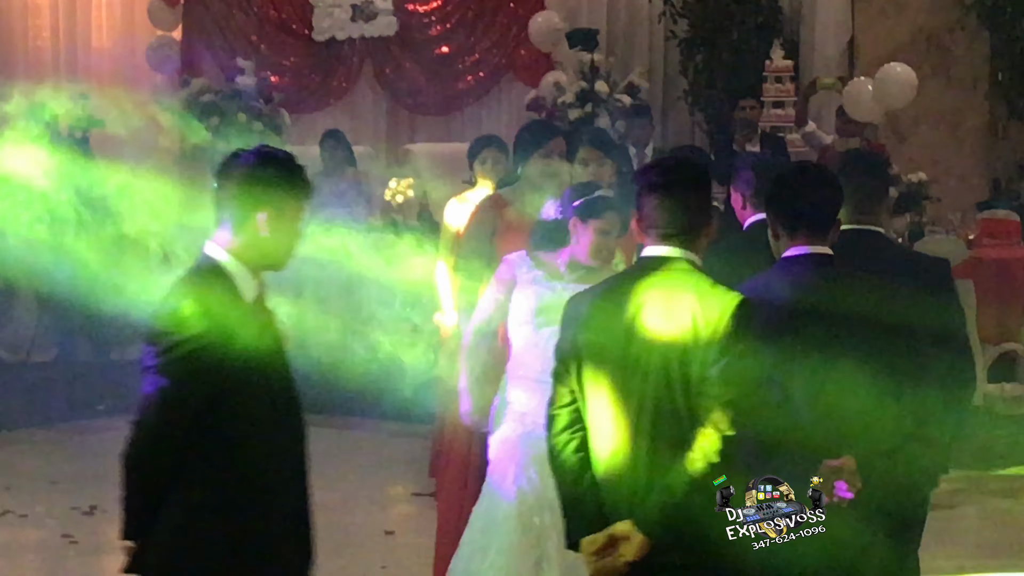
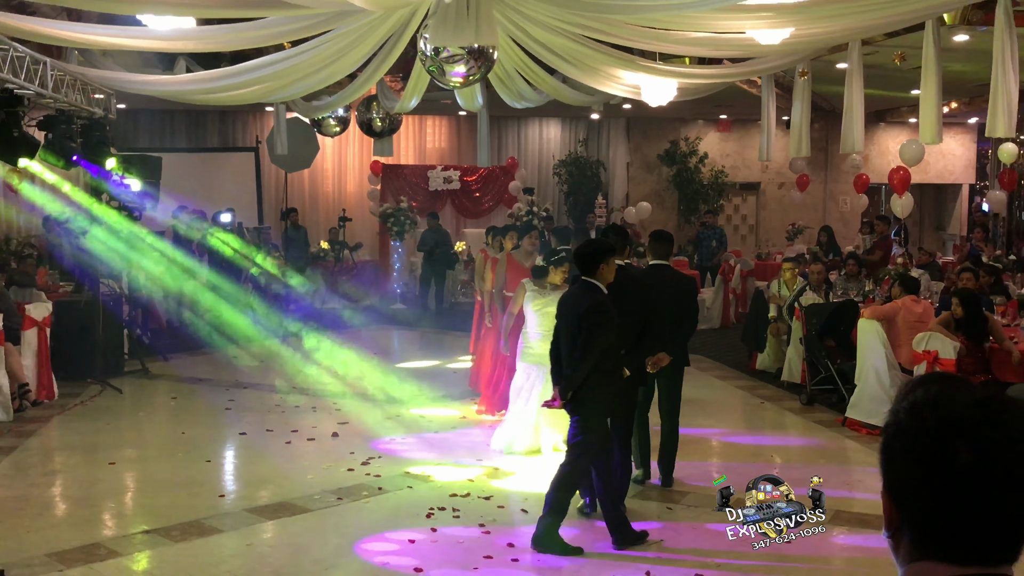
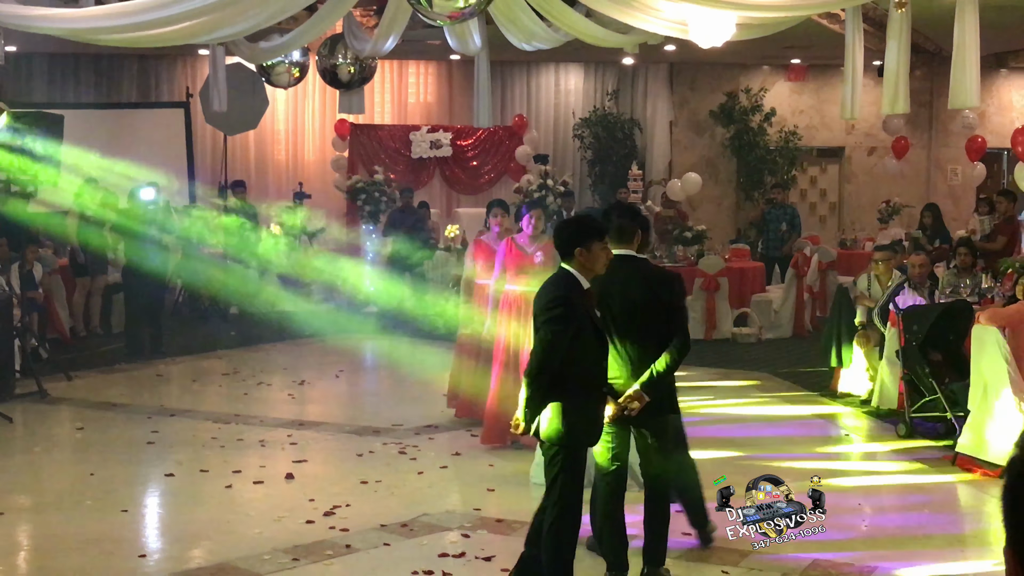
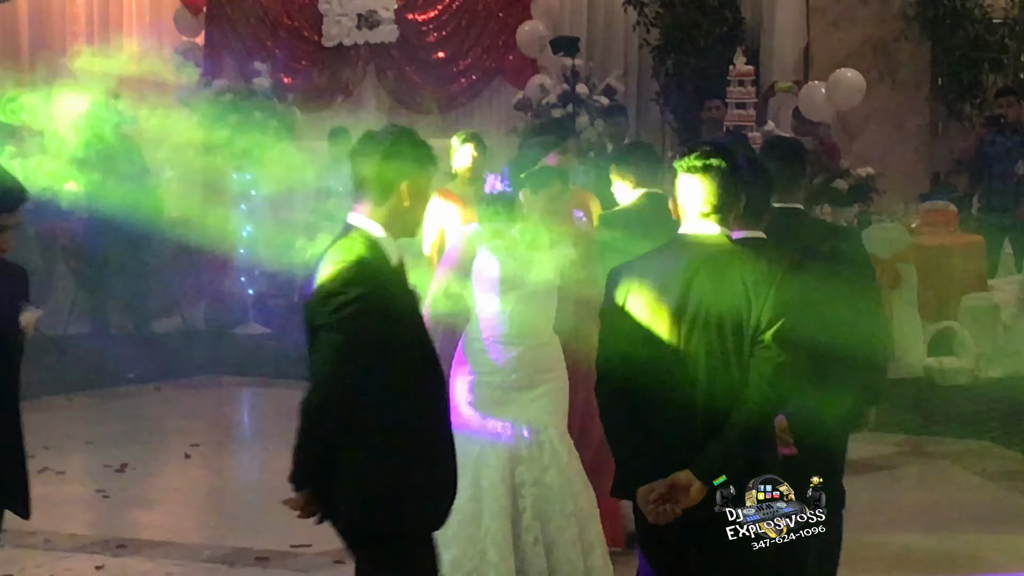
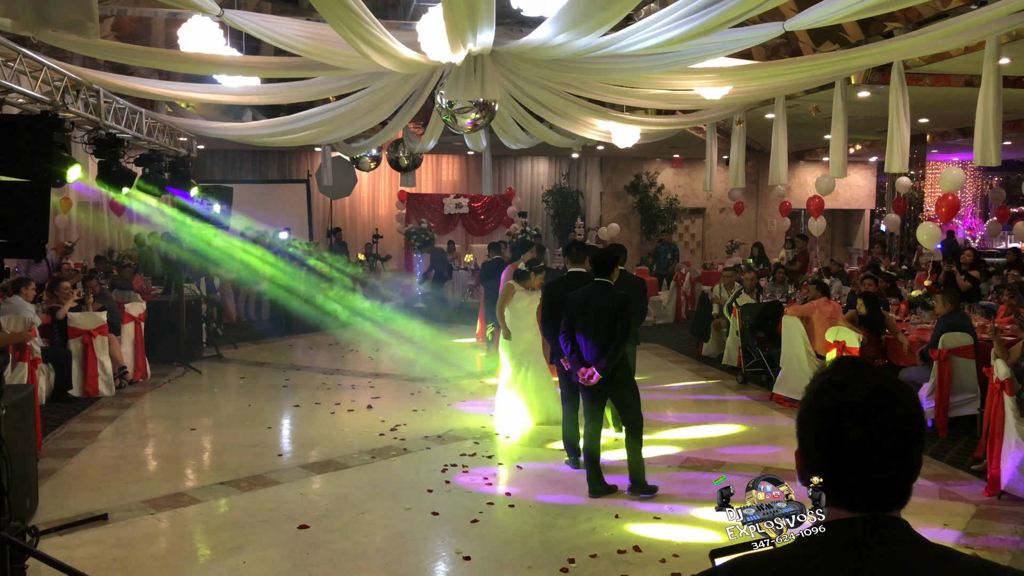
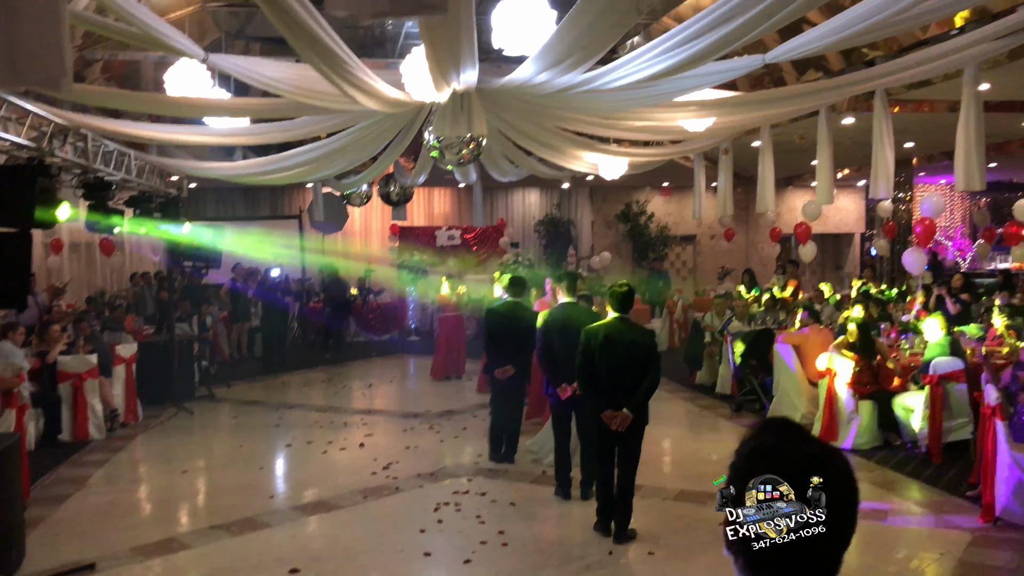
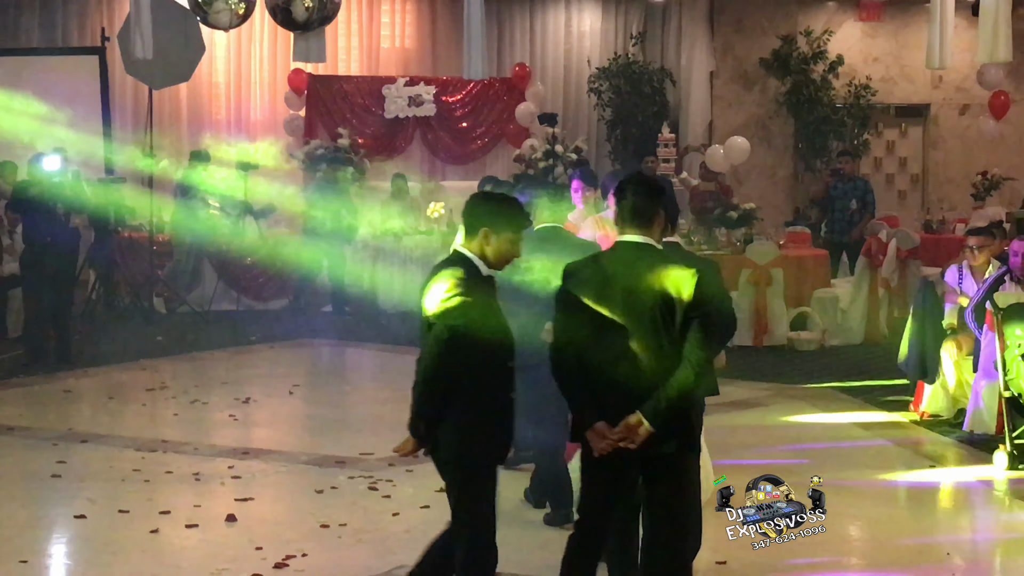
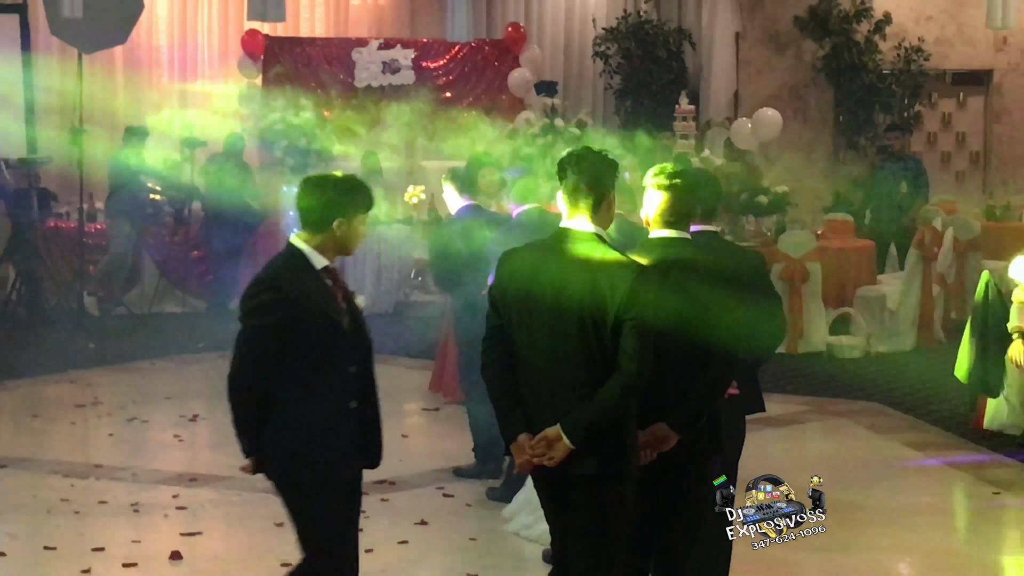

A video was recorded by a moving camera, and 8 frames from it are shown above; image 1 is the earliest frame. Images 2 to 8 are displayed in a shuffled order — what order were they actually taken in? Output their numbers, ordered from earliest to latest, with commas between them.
4, 8, 7, 3, 2, 5, 6
